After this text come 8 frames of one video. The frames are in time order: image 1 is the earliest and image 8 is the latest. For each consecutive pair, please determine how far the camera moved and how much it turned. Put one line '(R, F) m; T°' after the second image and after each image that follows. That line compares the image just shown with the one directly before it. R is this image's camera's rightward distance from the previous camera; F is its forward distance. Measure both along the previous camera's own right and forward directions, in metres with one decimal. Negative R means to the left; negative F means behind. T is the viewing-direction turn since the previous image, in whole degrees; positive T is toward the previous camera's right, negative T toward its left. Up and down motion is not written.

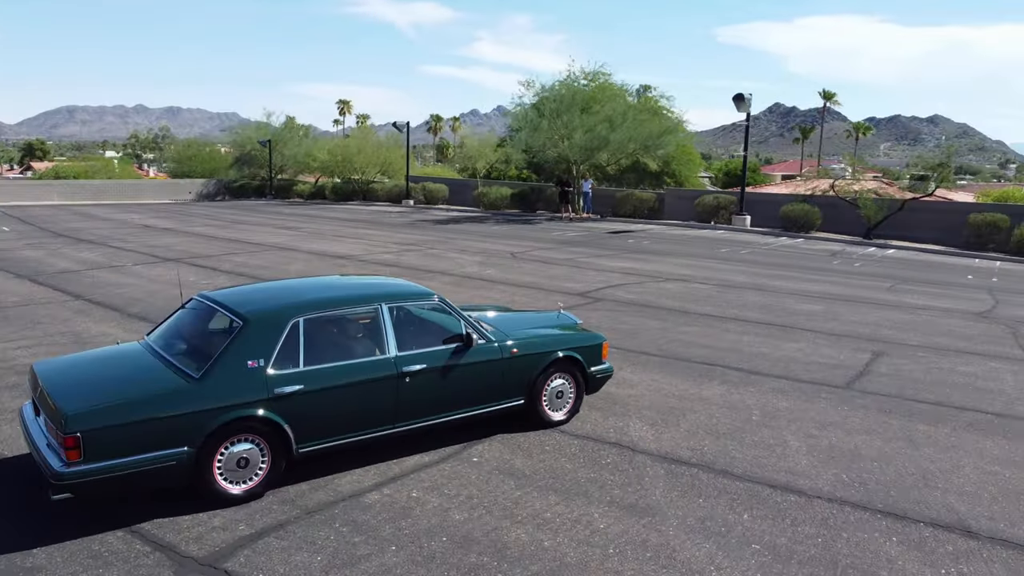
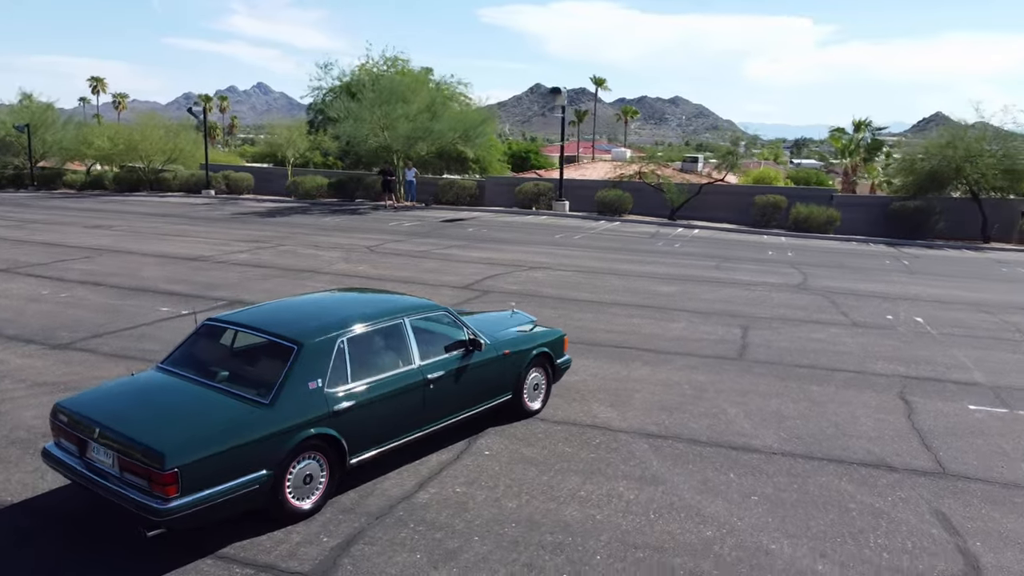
(-1.9, -0.4) m; +16°
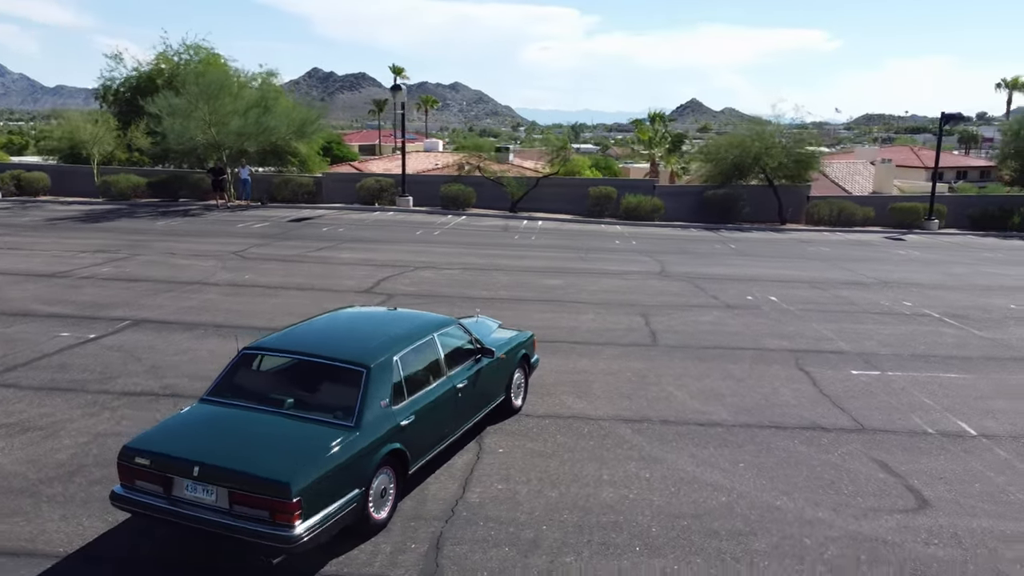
(-2.0, -0.4) m; +15°
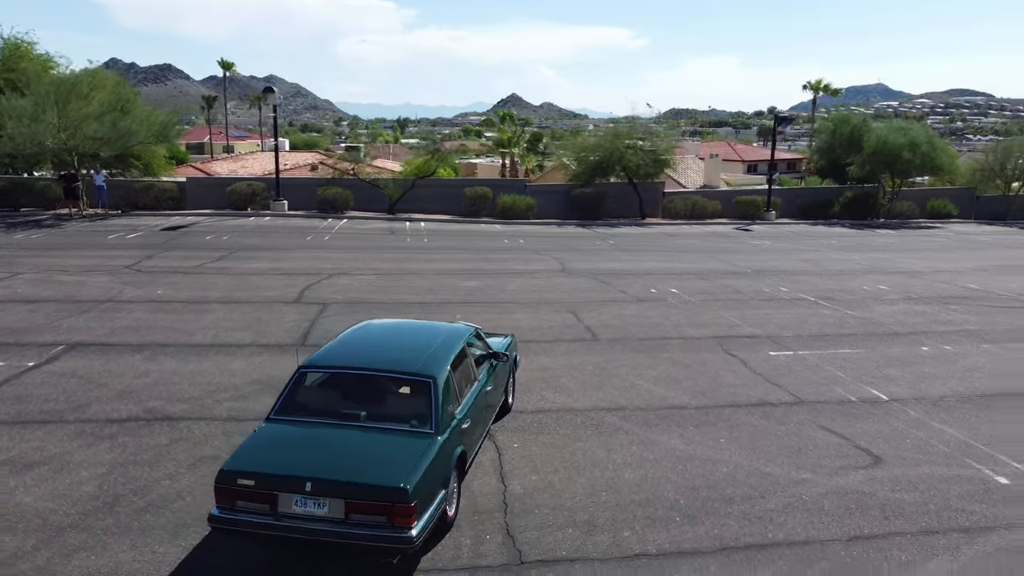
(-1.8, -0.5) m; +12°
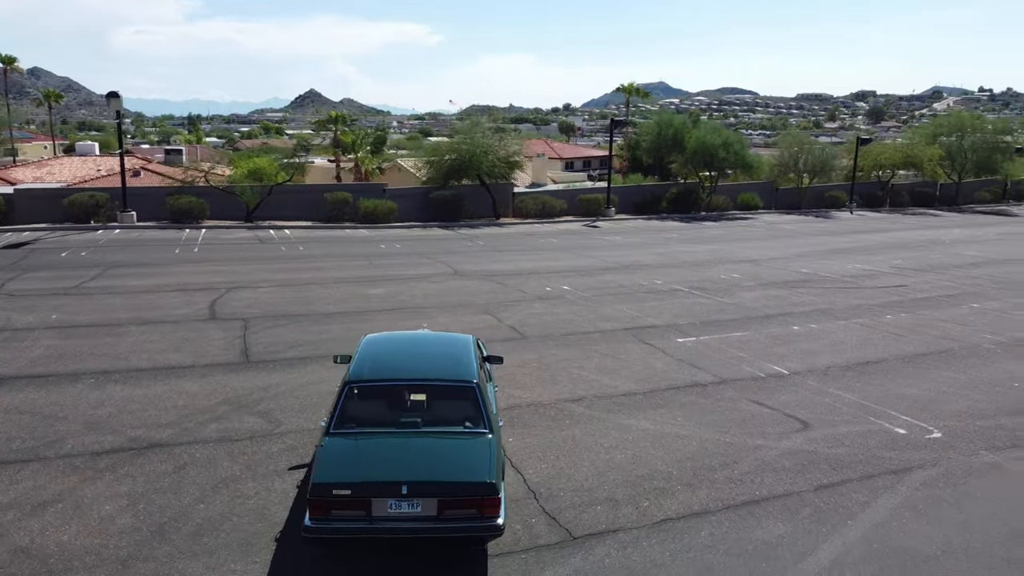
(-2.0, -0.6) m; +13°
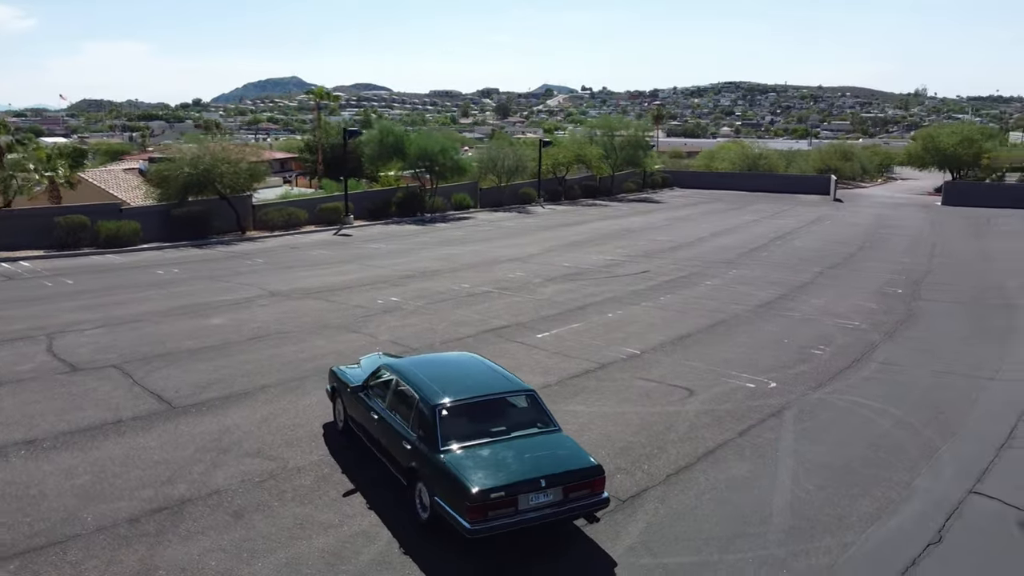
(-4.1, -0.6) m; +24°
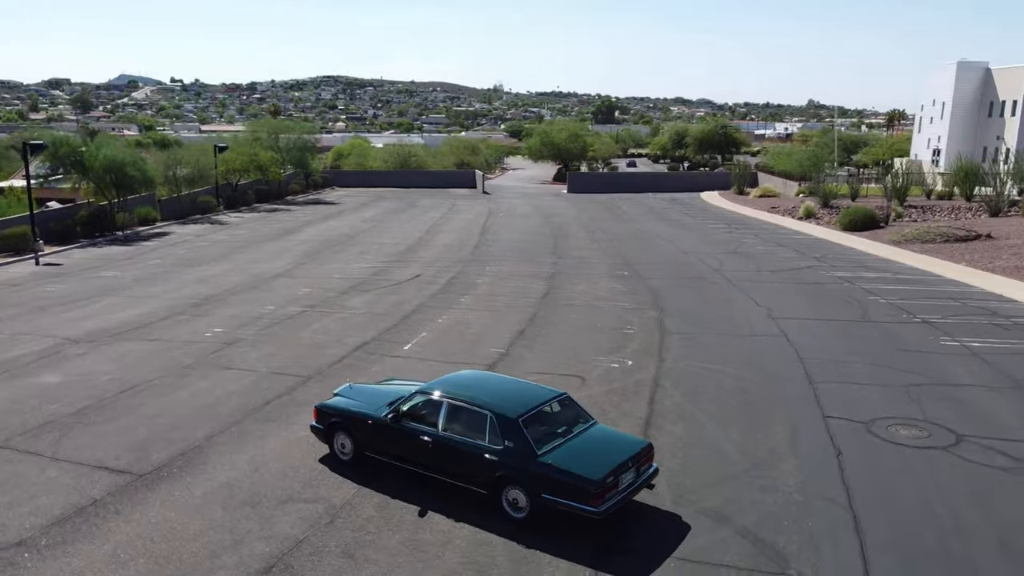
(-5.0, -0.2) m; +26°
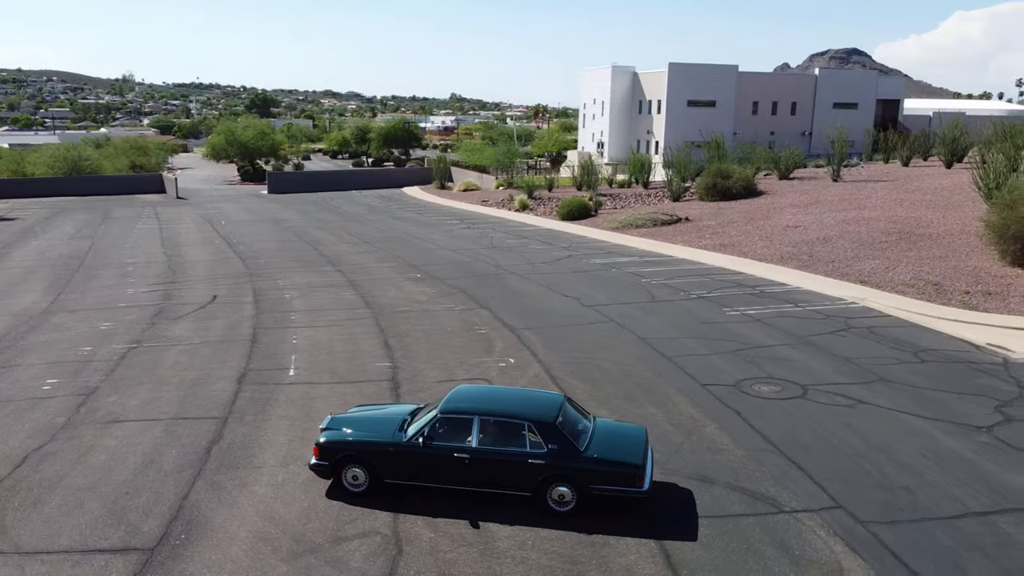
(-4.5, 0.0) m; +23°
